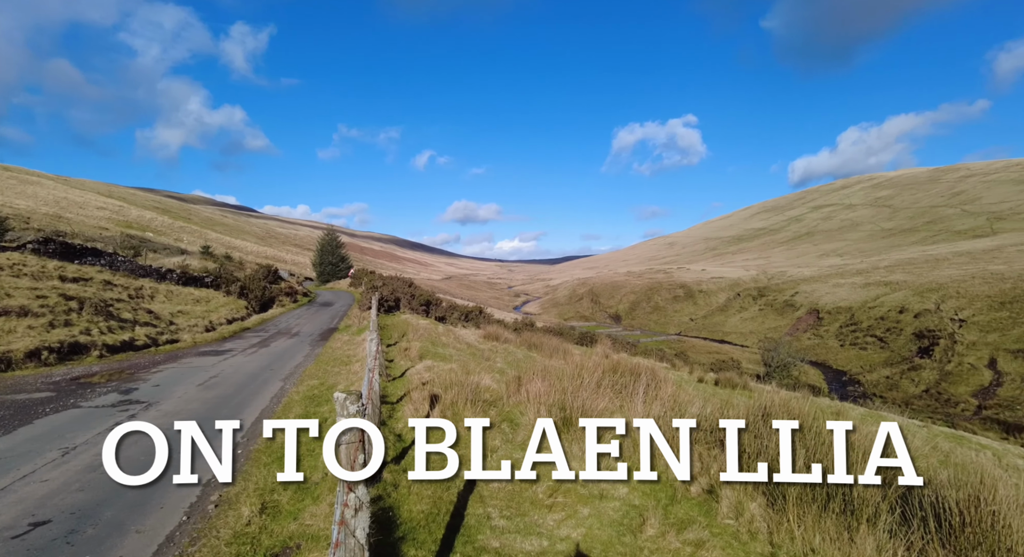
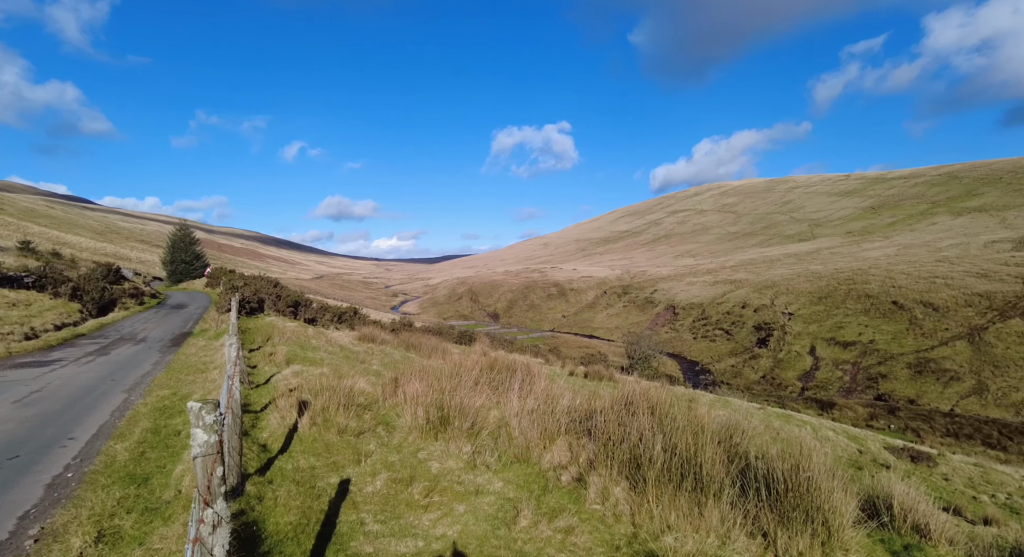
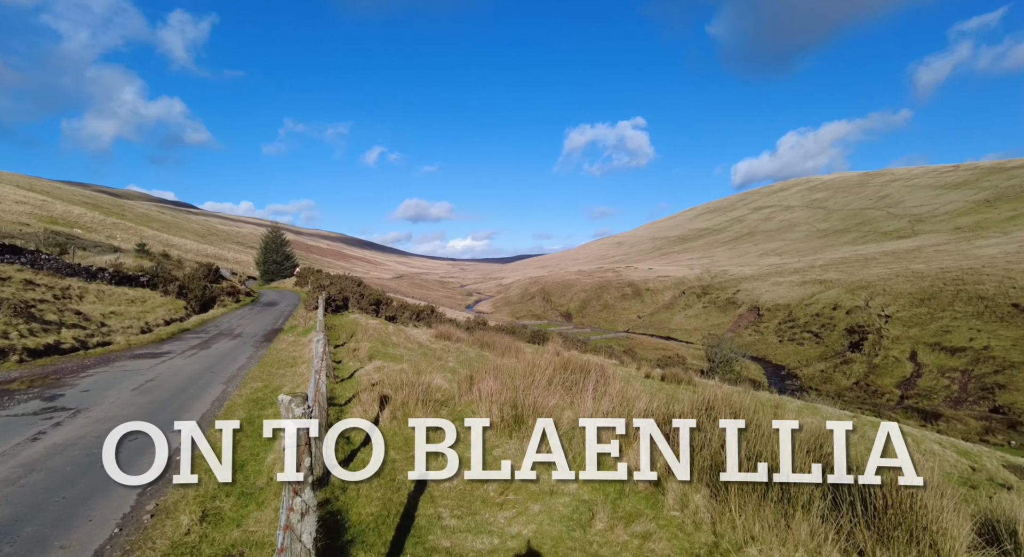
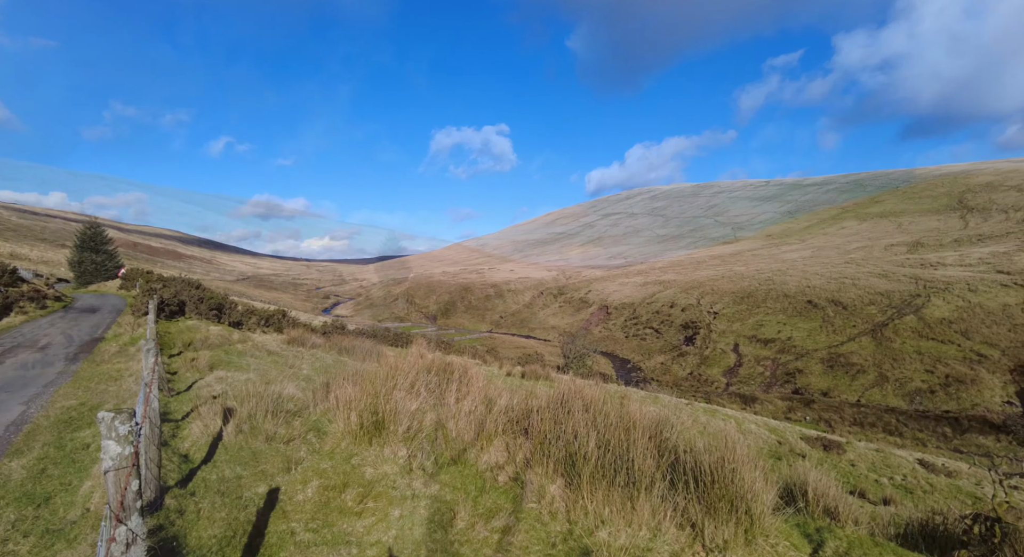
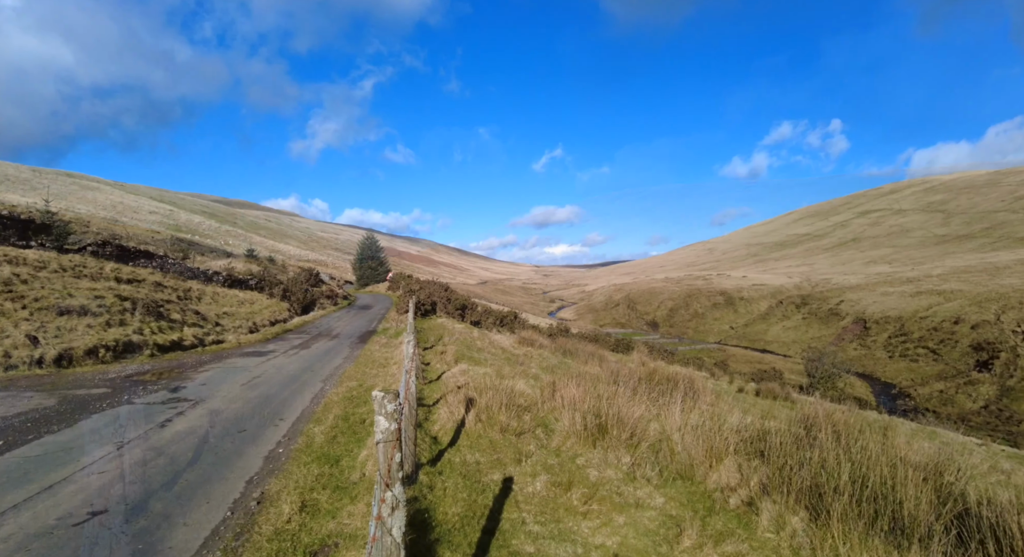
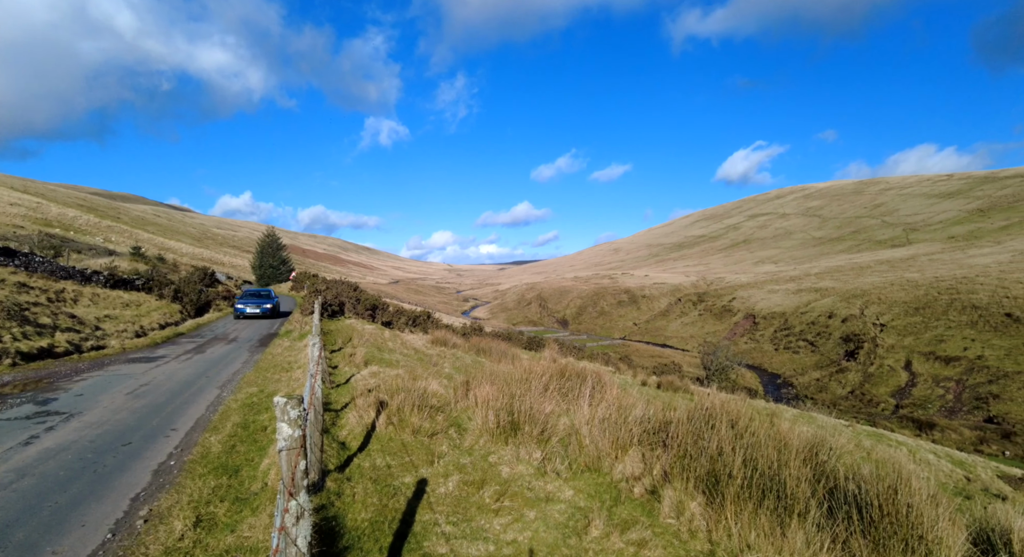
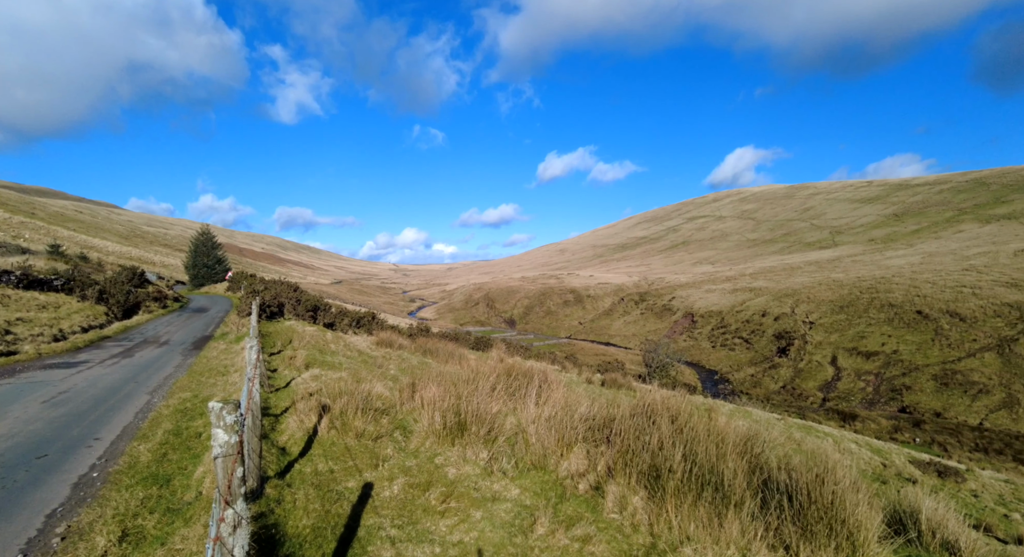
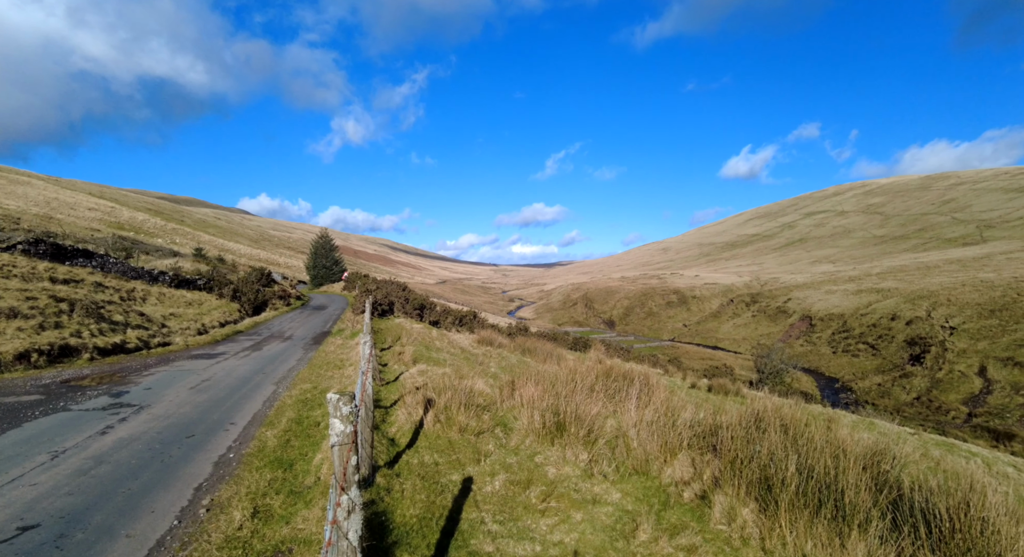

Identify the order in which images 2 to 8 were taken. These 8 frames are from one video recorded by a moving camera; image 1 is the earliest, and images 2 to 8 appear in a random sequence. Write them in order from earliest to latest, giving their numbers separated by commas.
3, 2, 4, 5, 8, 6, 7
